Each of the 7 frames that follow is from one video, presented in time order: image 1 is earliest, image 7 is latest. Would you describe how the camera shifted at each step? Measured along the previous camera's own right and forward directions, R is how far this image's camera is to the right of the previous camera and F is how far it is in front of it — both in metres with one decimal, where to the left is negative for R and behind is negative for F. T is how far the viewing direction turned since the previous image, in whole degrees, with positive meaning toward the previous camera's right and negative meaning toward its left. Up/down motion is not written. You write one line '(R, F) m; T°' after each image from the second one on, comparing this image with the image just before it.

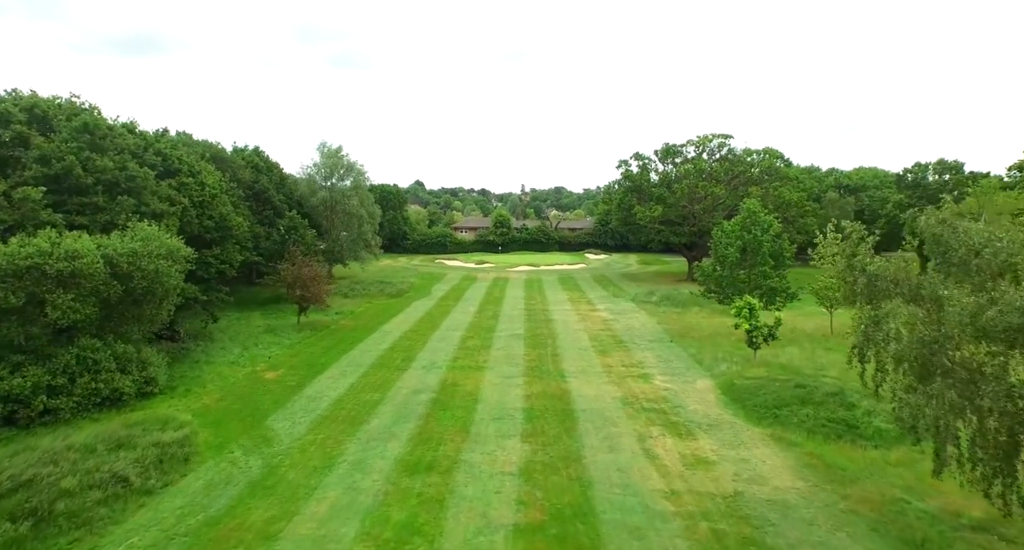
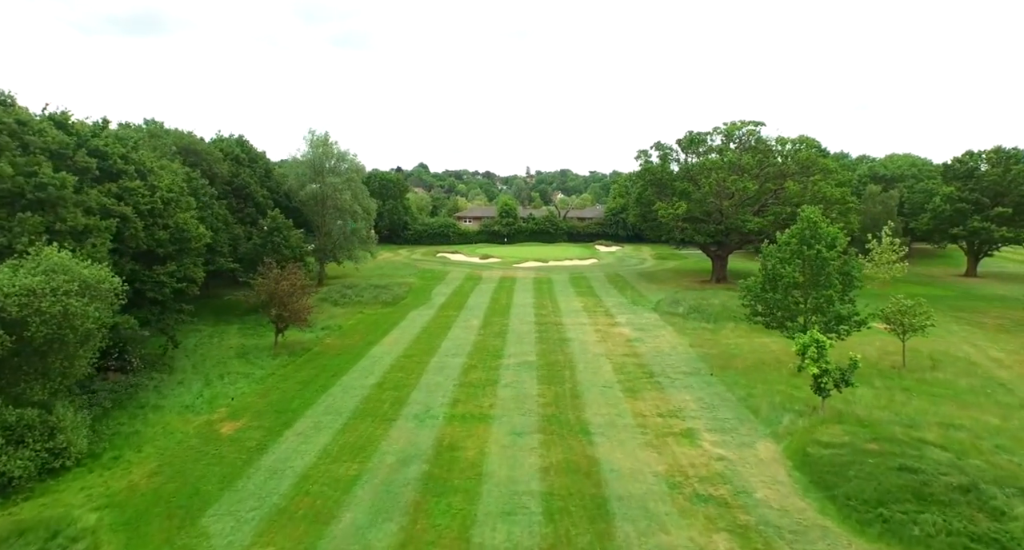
(-0.2, +4.4) m; 0°
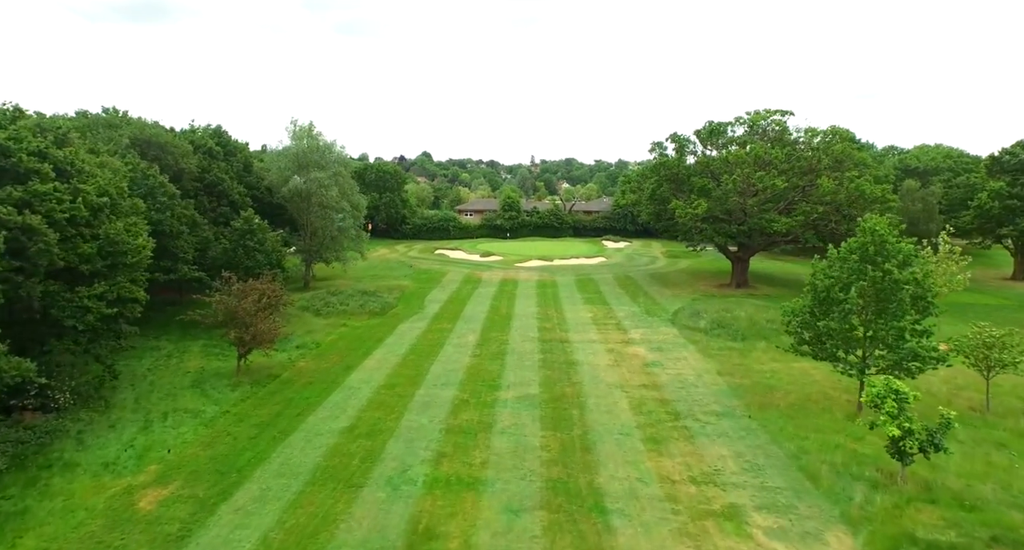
(+0.2, +3.9) m; 0°
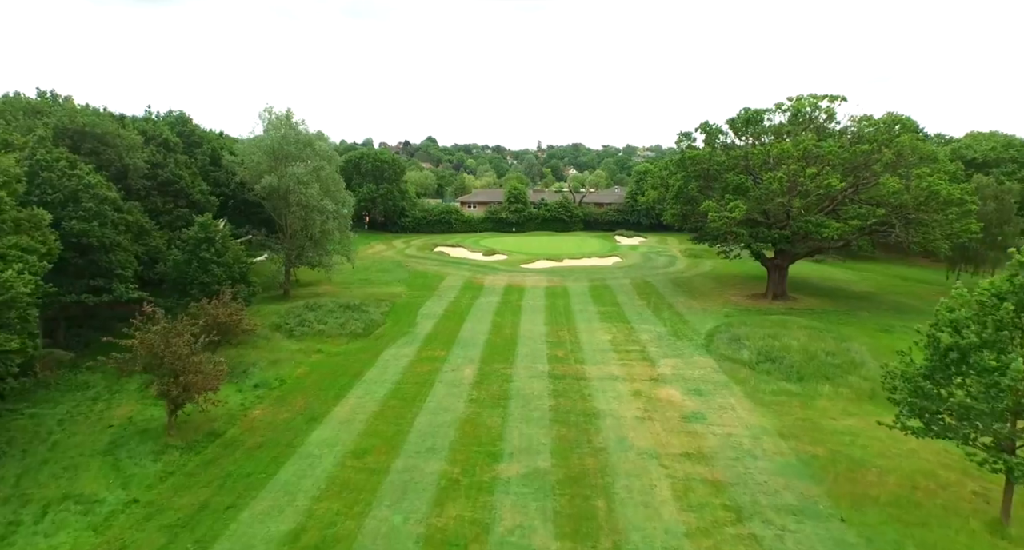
(0.0, +5.3) m; -1°
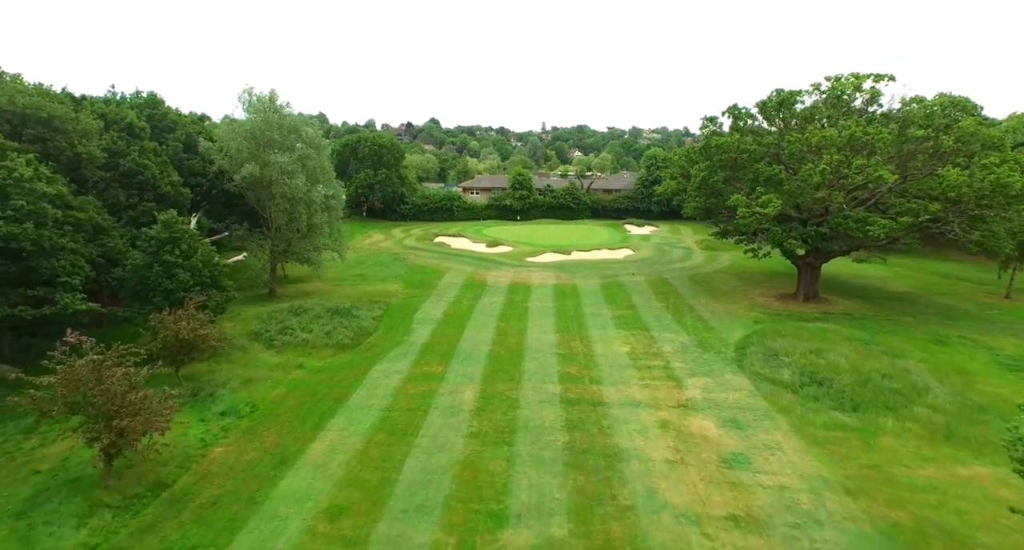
(-0.1, +3.4) m; 0°
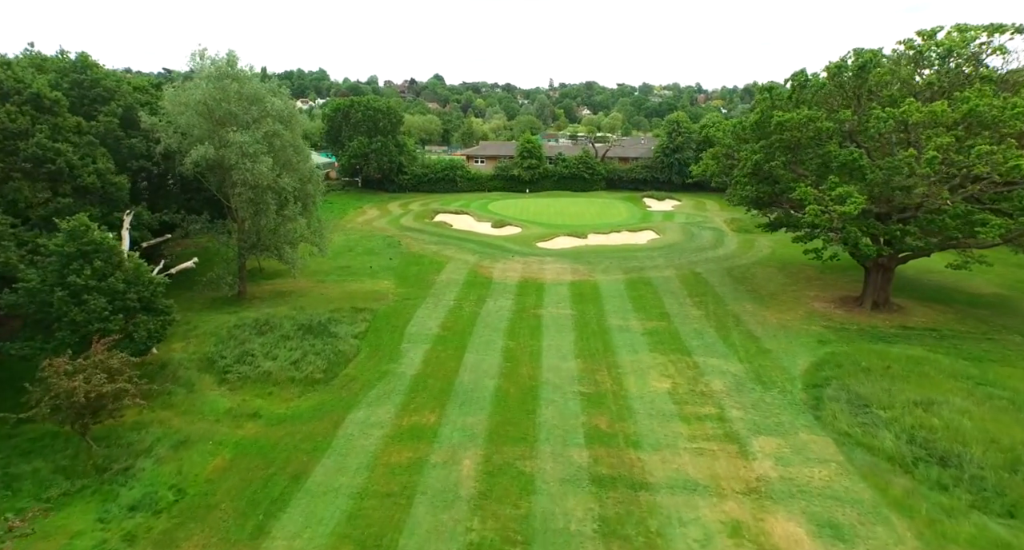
(-0.2, +5.8) m; -1°
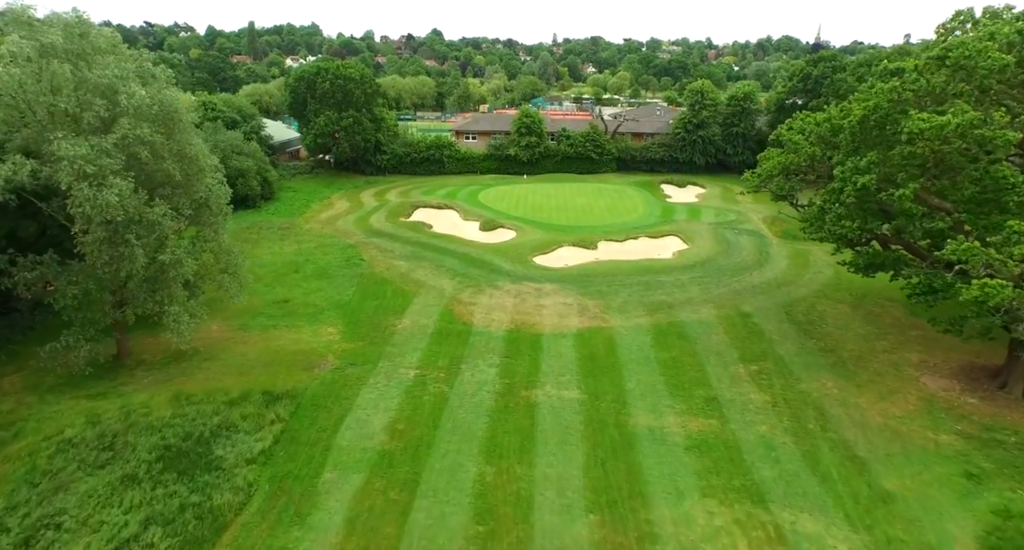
(+0.8, +9.5) m; 0°
